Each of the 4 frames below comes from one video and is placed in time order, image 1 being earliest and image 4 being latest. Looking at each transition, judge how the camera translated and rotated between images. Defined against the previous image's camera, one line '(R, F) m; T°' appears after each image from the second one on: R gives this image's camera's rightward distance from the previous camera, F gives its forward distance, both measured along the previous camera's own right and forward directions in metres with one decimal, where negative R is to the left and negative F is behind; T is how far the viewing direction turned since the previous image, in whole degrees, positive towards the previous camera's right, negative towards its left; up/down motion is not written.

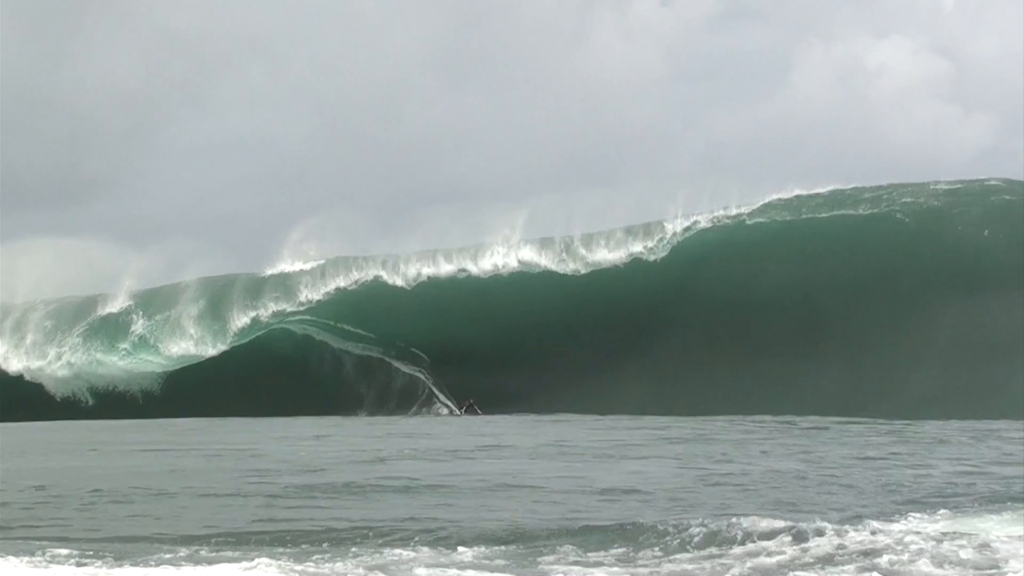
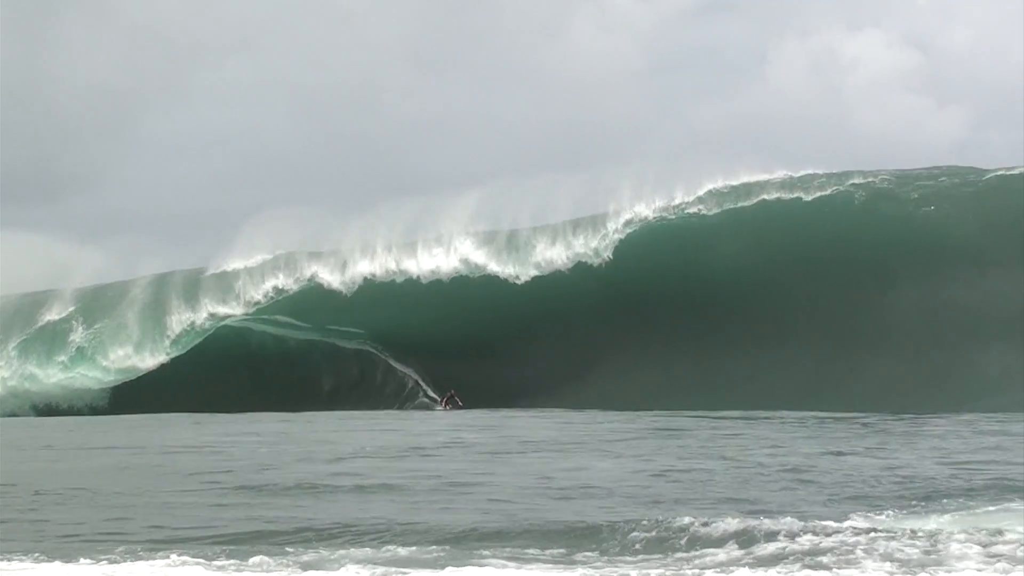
(+0.7, +0.2) m; 0°
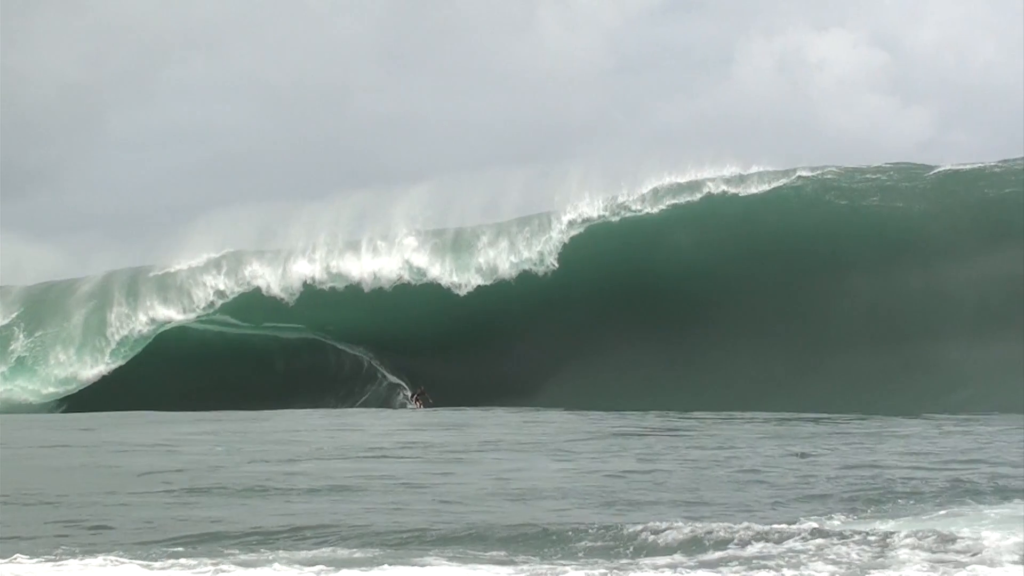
(+0.5, +0.1) m; +1°
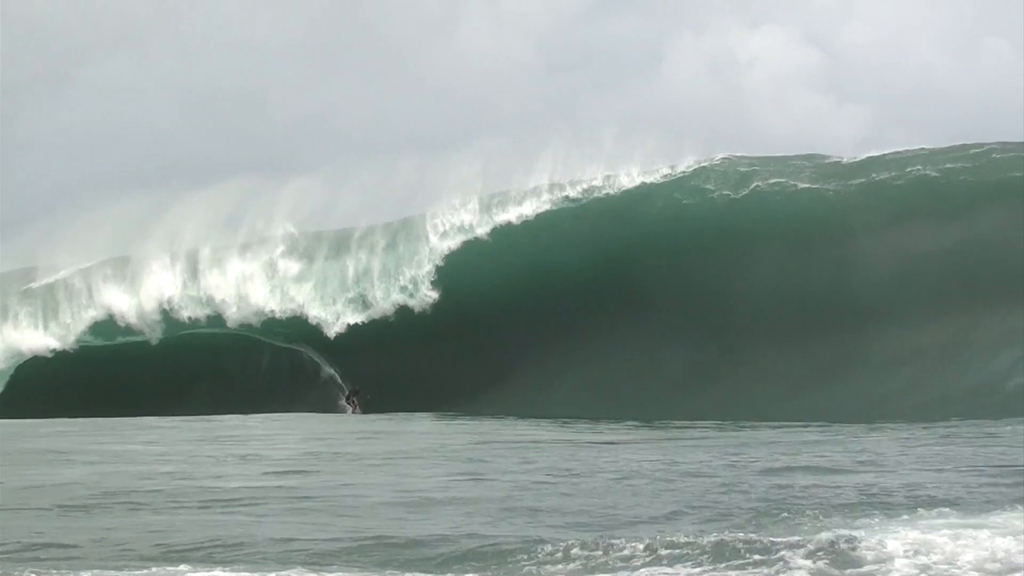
(-1.0, -0.6) m; +4°
